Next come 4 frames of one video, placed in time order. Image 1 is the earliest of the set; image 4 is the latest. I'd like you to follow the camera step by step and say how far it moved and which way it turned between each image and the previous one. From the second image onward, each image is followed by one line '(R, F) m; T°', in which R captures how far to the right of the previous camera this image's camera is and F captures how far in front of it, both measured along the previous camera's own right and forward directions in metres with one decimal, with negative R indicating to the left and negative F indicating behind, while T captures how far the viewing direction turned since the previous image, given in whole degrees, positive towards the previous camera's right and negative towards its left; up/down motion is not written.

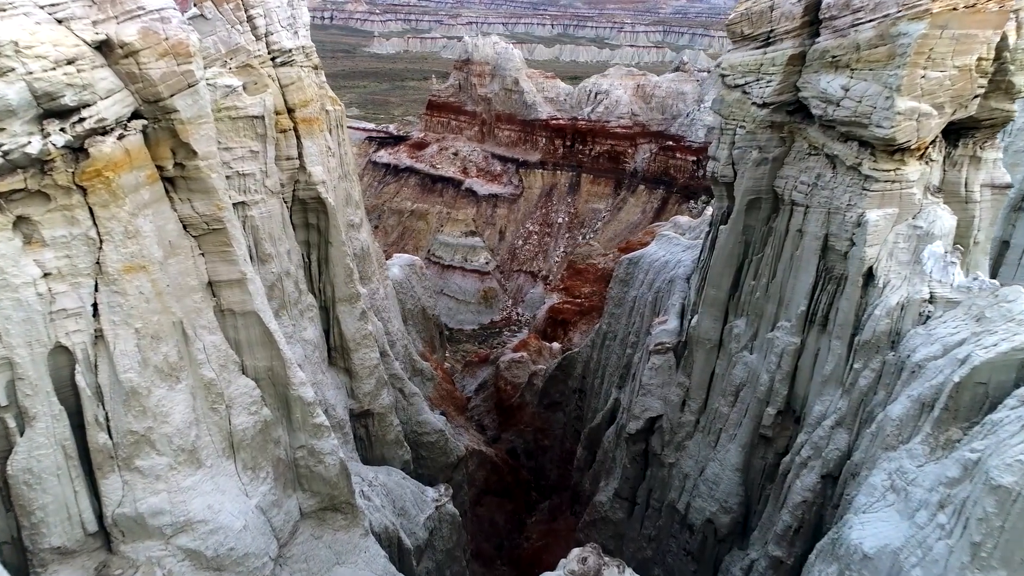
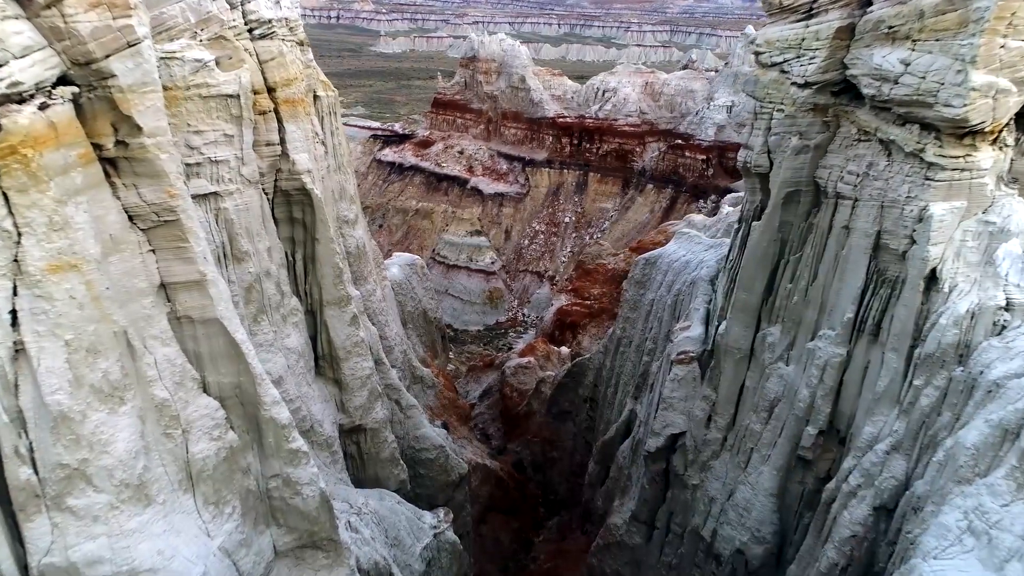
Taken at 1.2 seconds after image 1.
(0.0, +1.1) m; 0°
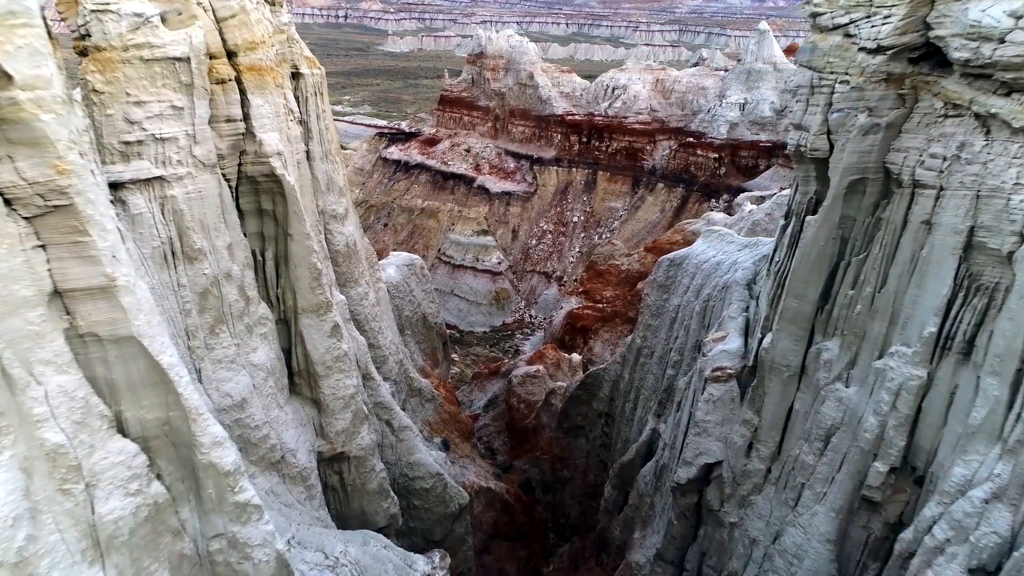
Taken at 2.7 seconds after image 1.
(0.0, +1.4) m; -1°
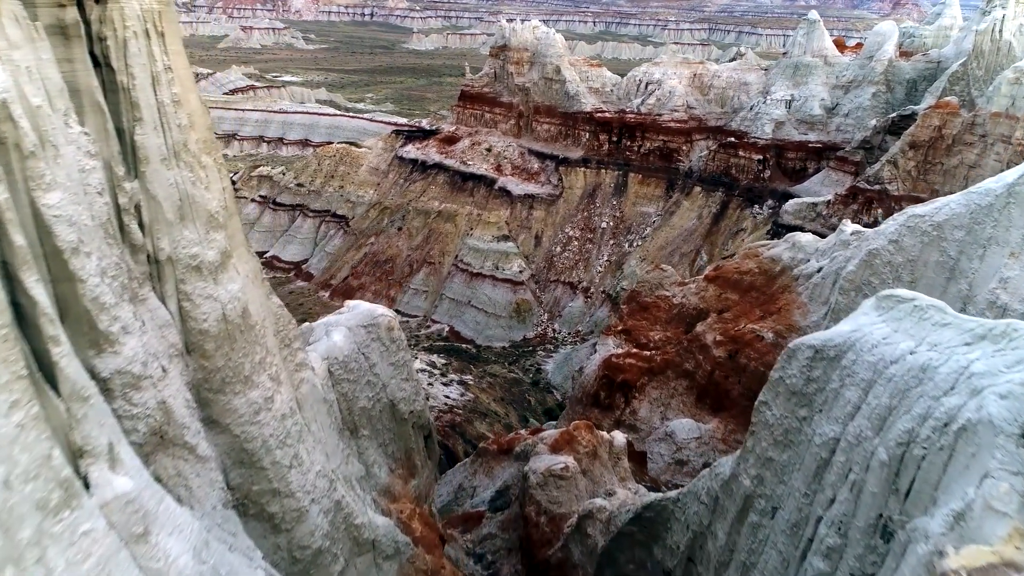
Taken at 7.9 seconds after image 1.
(+0.1, +5.3) m; -2°
